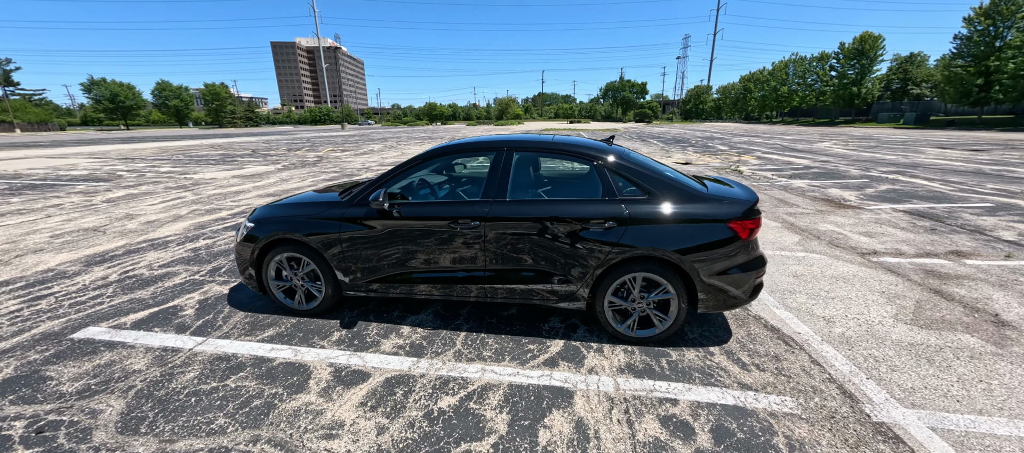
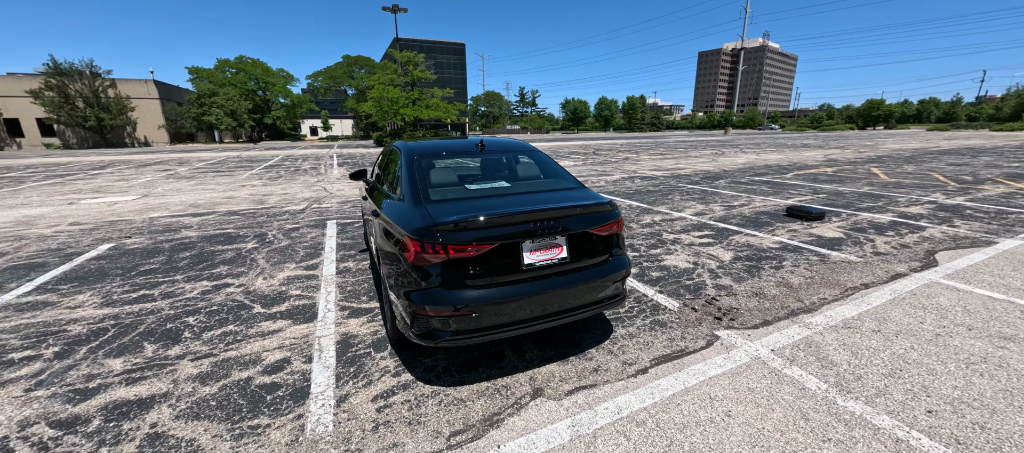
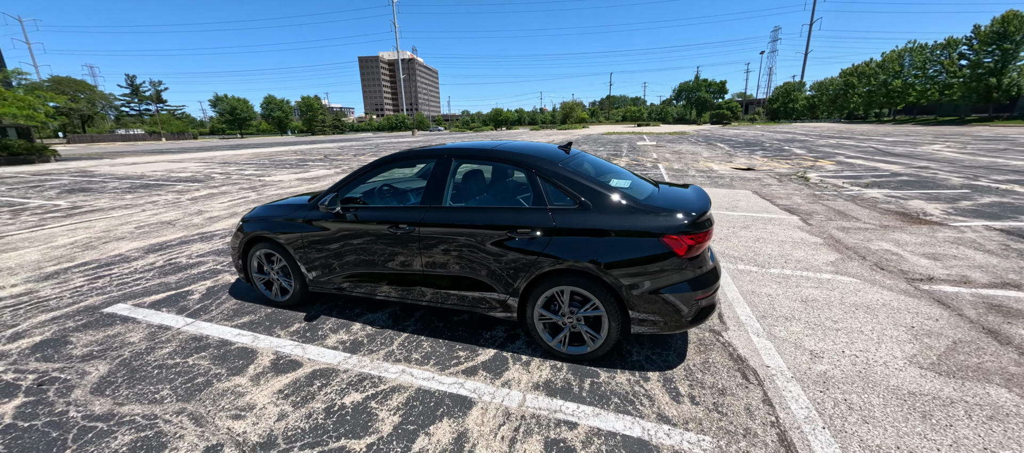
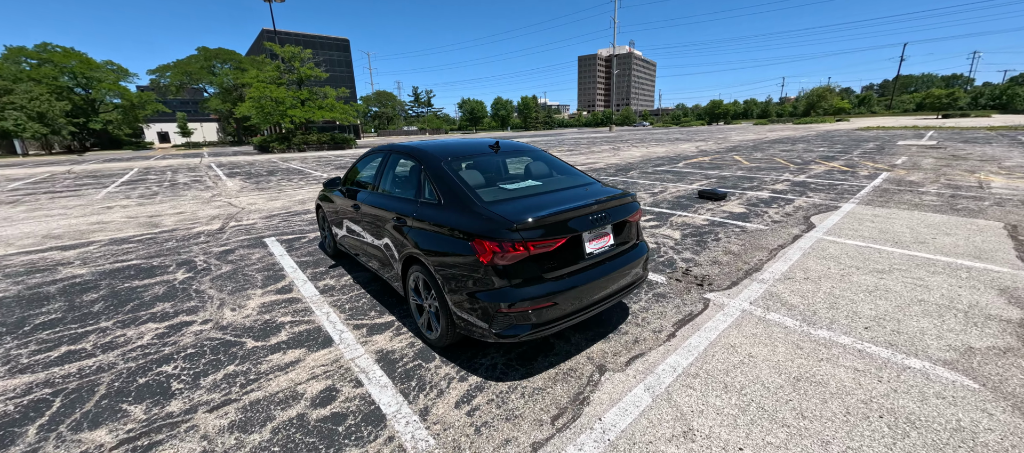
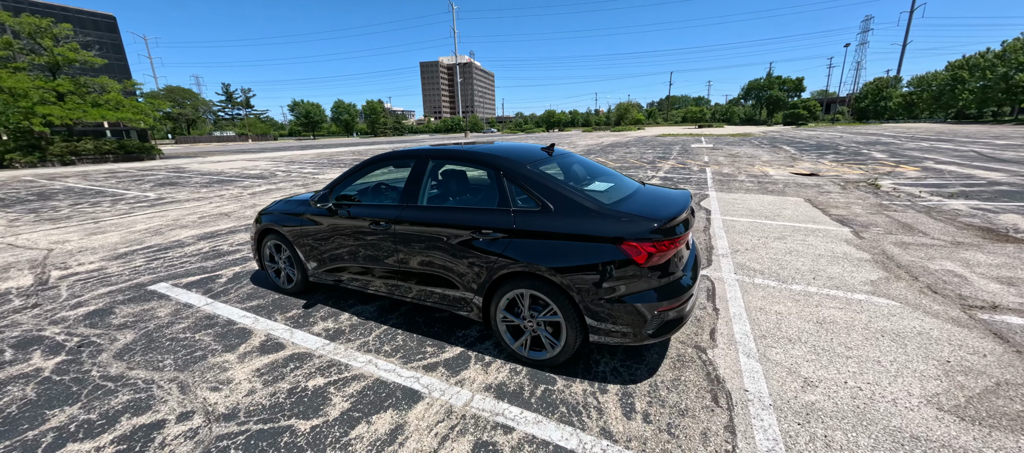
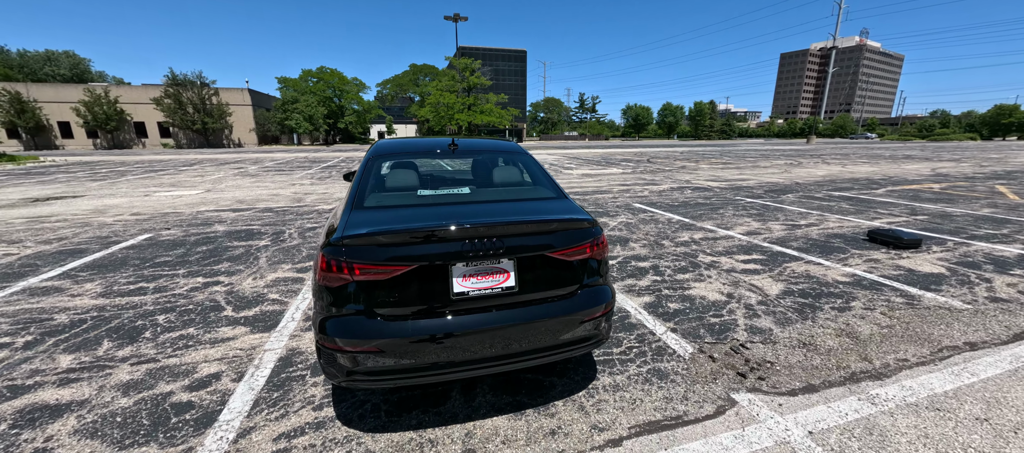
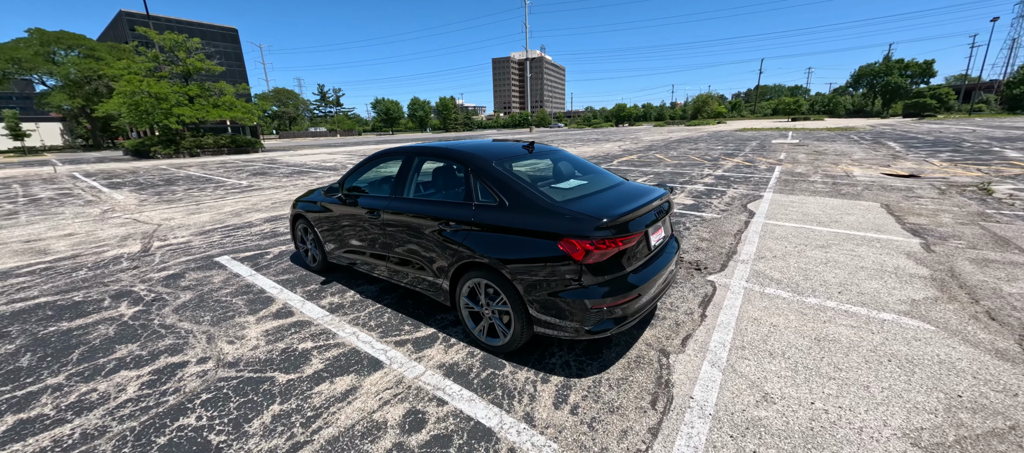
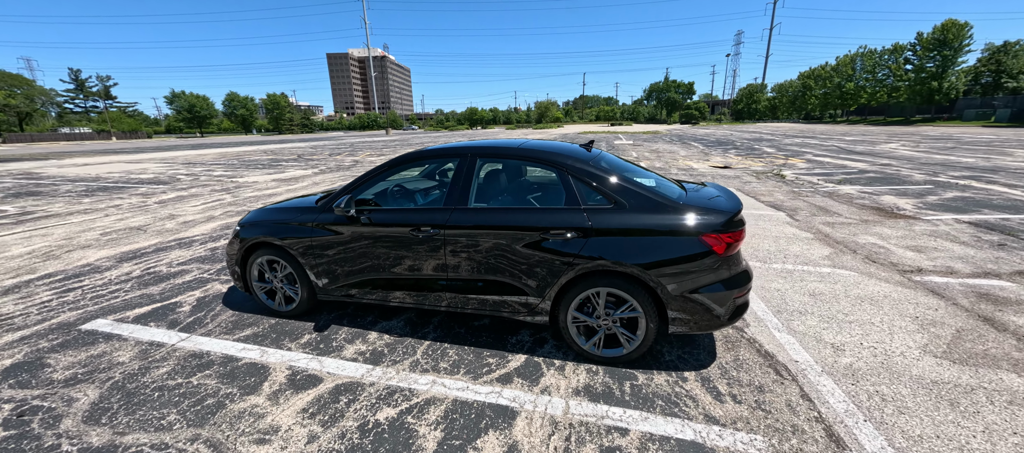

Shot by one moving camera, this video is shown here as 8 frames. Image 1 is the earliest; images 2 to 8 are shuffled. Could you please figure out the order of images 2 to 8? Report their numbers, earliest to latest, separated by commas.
8, 3, 5, 7, 4, 2, 6
